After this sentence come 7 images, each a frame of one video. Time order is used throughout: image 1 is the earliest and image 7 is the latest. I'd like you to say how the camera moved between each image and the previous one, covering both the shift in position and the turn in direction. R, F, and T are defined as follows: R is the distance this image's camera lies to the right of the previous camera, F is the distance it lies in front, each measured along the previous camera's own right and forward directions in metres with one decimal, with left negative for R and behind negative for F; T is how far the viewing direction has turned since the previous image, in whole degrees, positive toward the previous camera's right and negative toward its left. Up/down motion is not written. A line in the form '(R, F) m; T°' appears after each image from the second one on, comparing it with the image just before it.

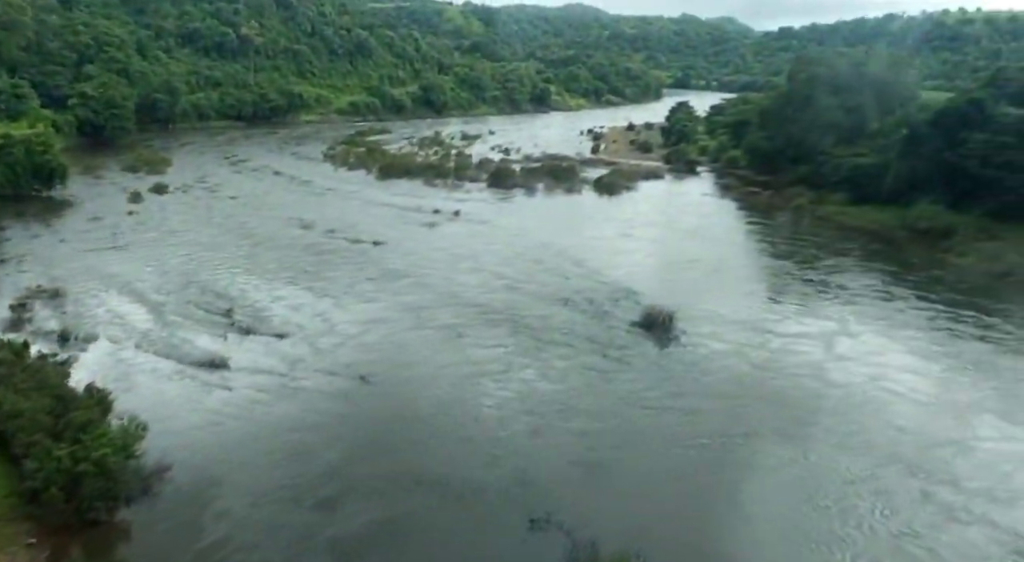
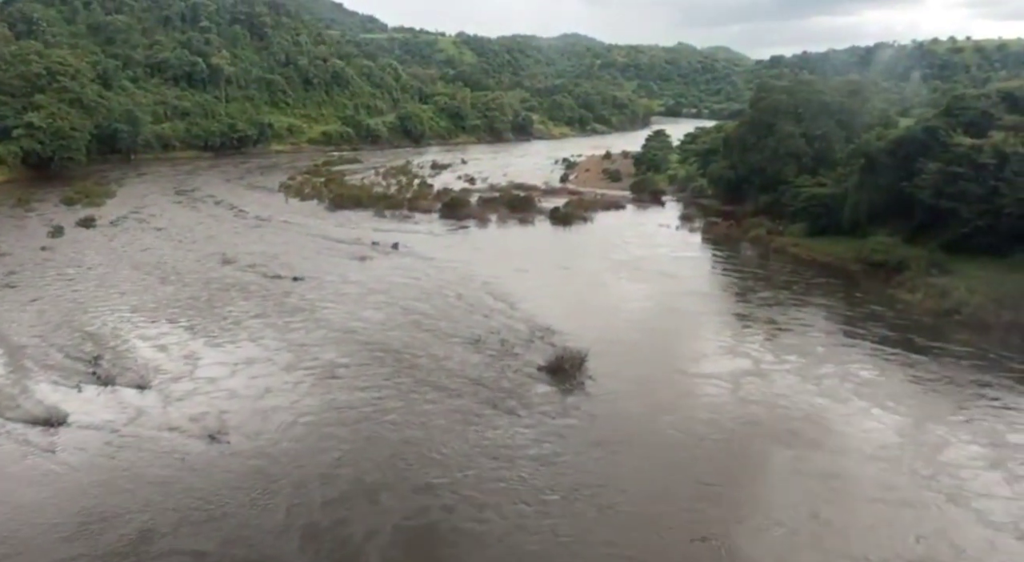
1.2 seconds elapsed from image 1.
(+2.3, +0.8) m; +1°
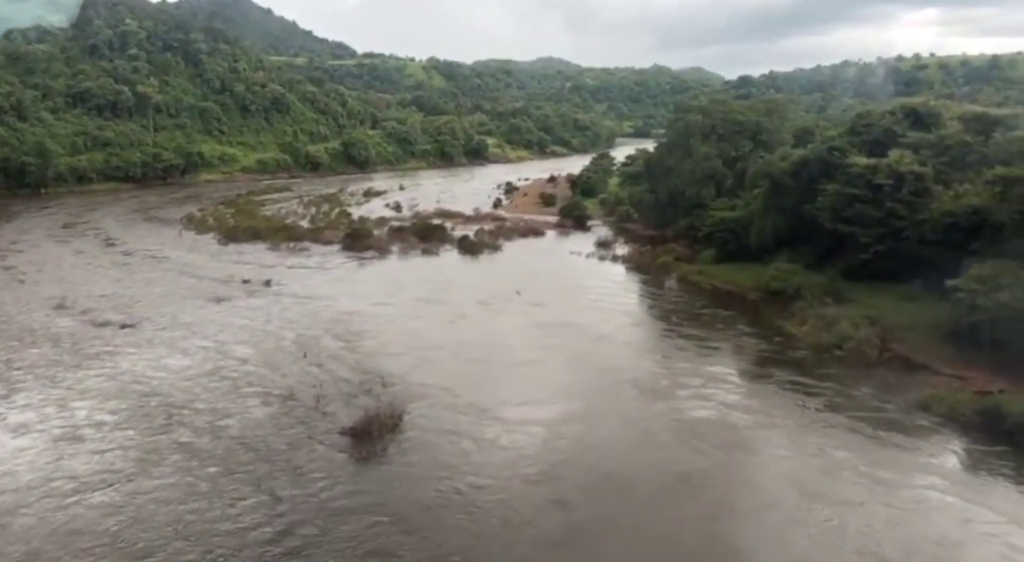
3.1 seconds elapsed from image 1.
(+3.9, +1.1) m; +3°
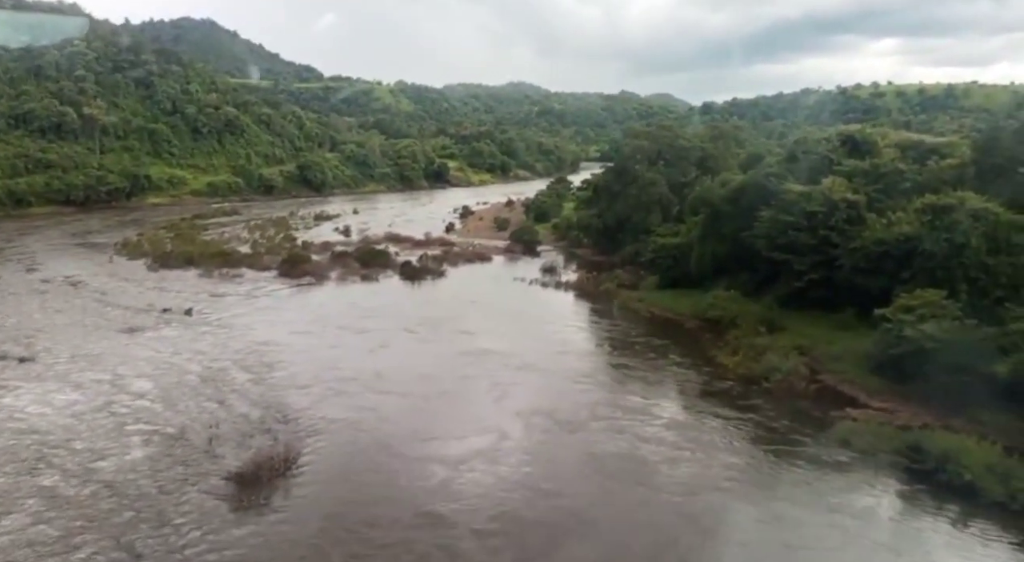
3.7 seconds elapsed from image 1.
(+1.4, +0.4) m; +3°
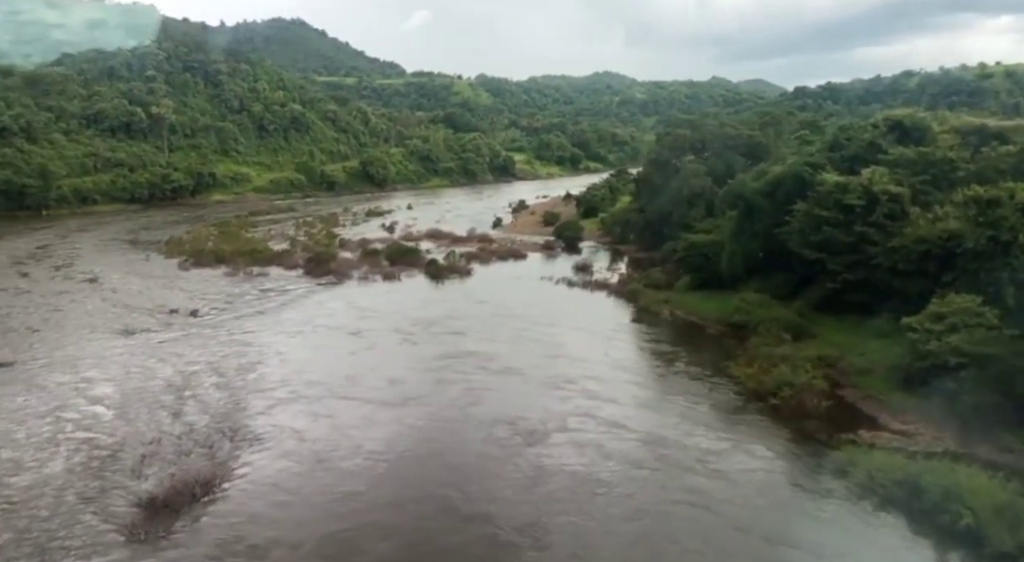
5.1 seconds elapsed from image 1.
(+2.7, +1.3) m; -7°
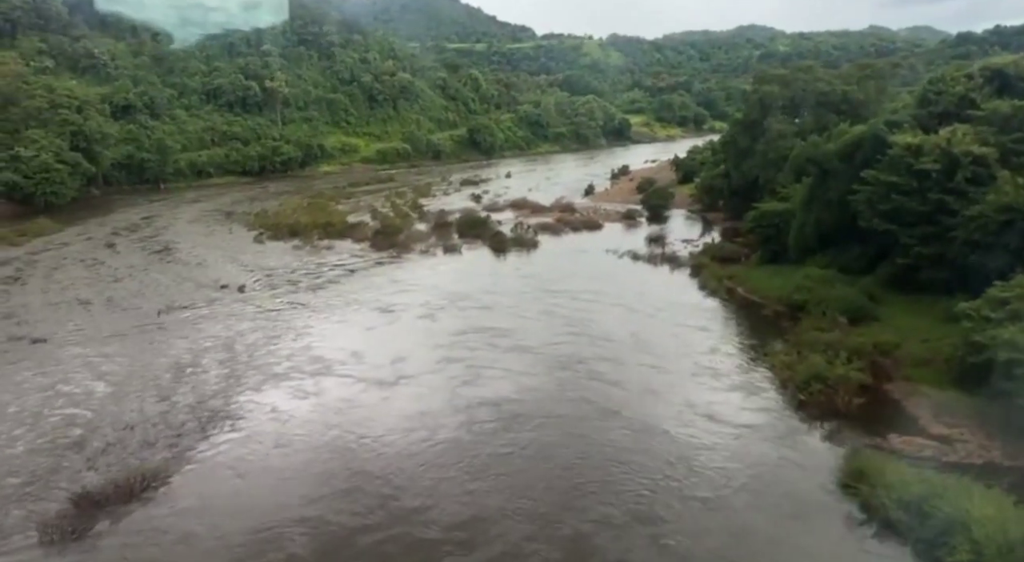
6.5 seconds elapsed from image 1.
(+3.4, +1.1) m; -11°
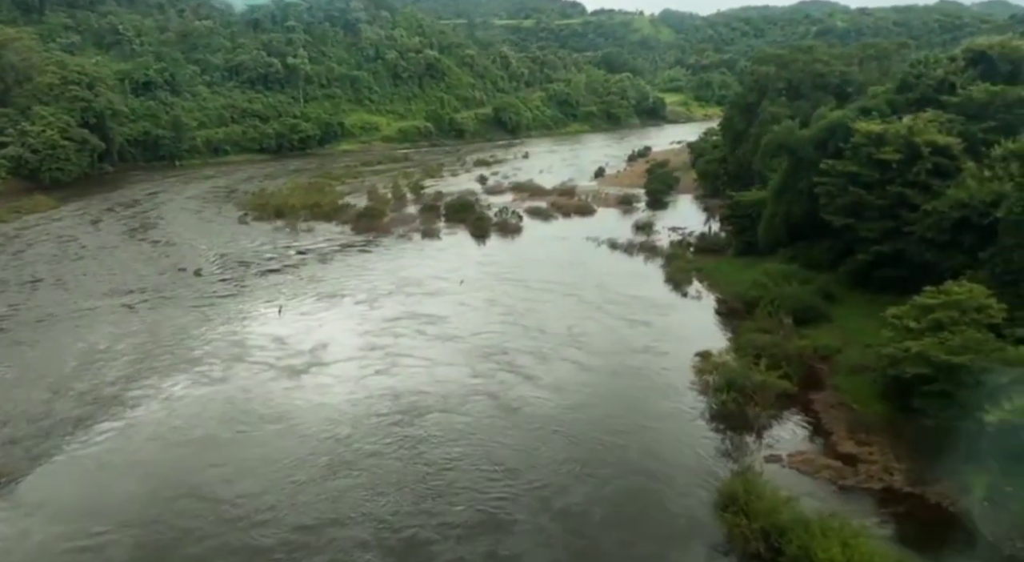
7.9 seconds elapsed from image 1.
(+3.3, +0.7) m; -4°
